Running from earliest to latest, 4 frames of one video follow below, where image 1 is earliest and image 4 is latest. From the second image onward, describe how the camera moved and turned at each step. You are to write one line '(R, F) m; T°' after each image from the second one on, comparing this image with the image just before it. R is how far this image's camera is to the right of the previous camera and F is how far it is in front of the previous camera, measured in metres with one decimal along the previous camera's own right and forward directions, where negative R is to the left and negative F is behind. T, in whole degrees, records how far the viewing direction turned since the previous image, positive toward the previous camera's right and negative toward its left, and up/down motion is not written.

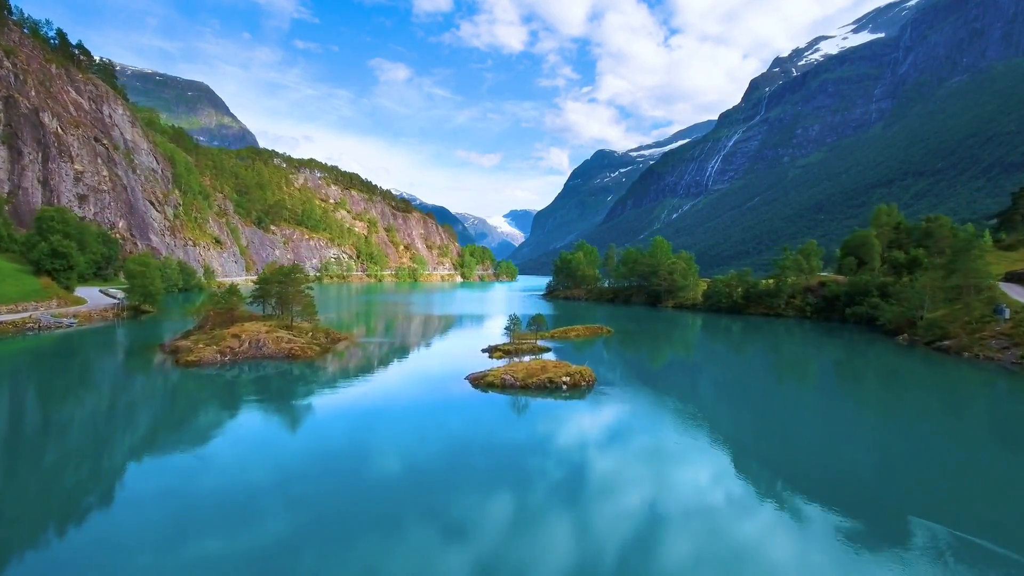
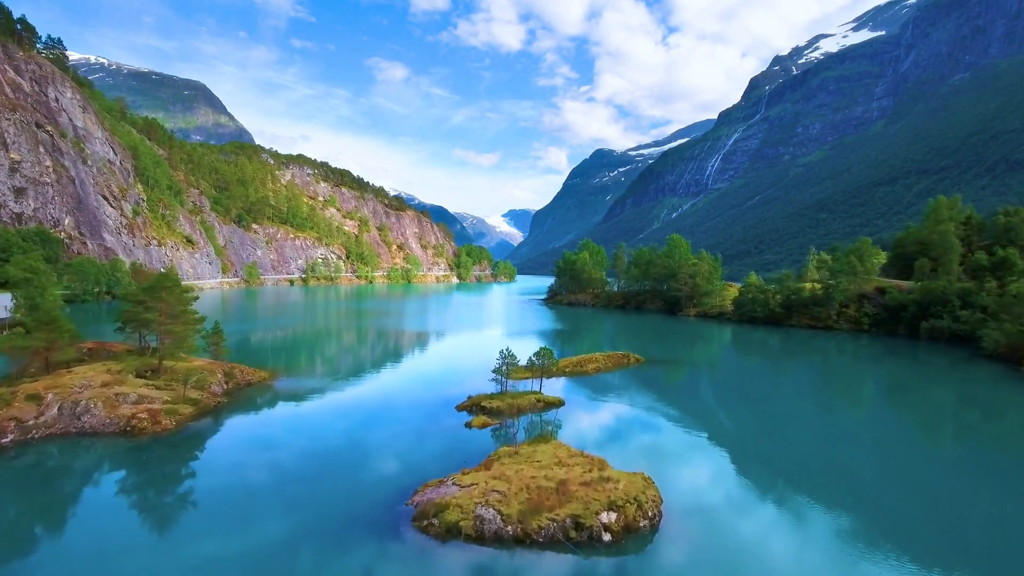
(0.0, +5.0) m; 0°
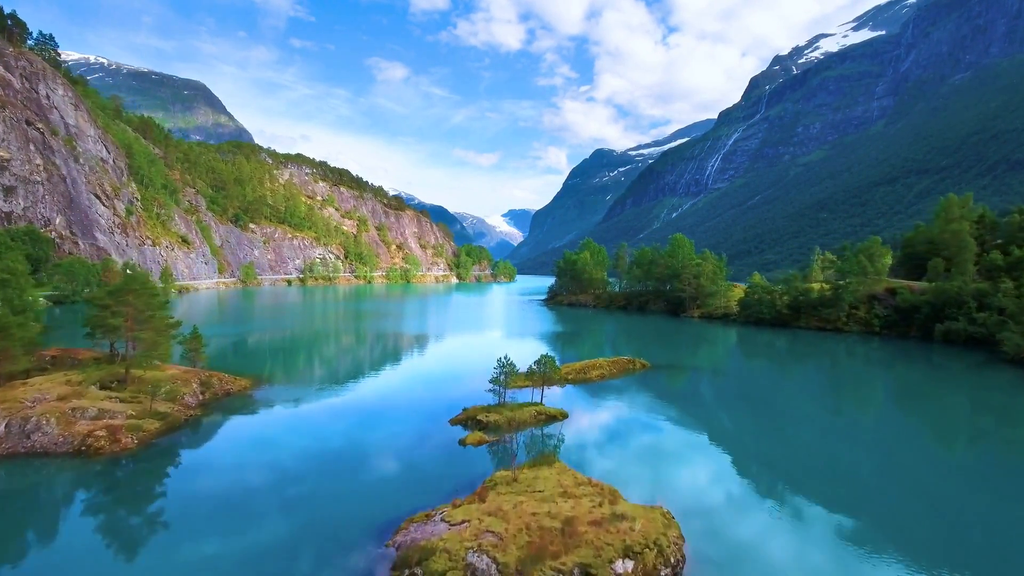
(0.0, +0.7) m; 0°
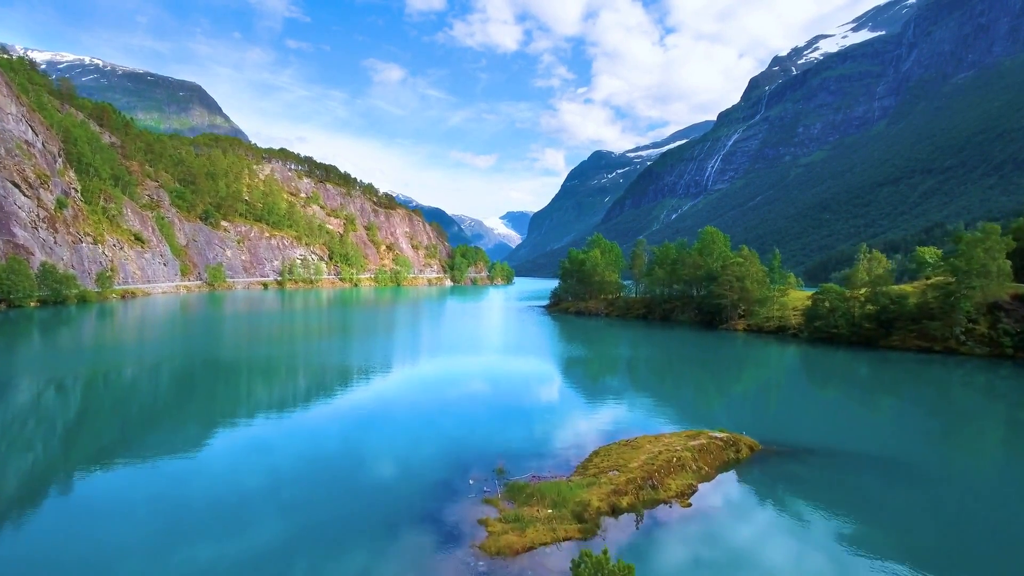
(0.0, +6.5) m; 0°
